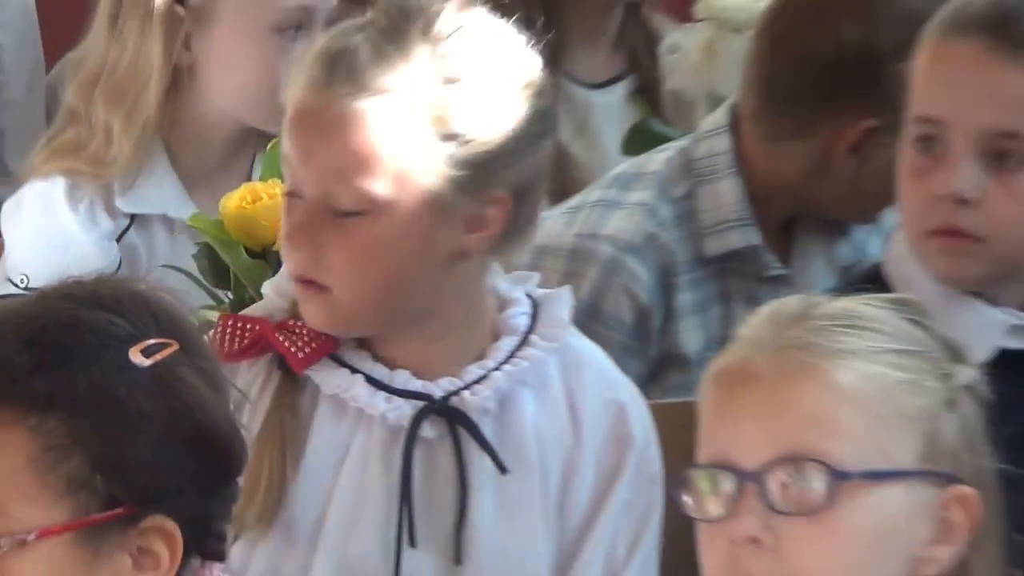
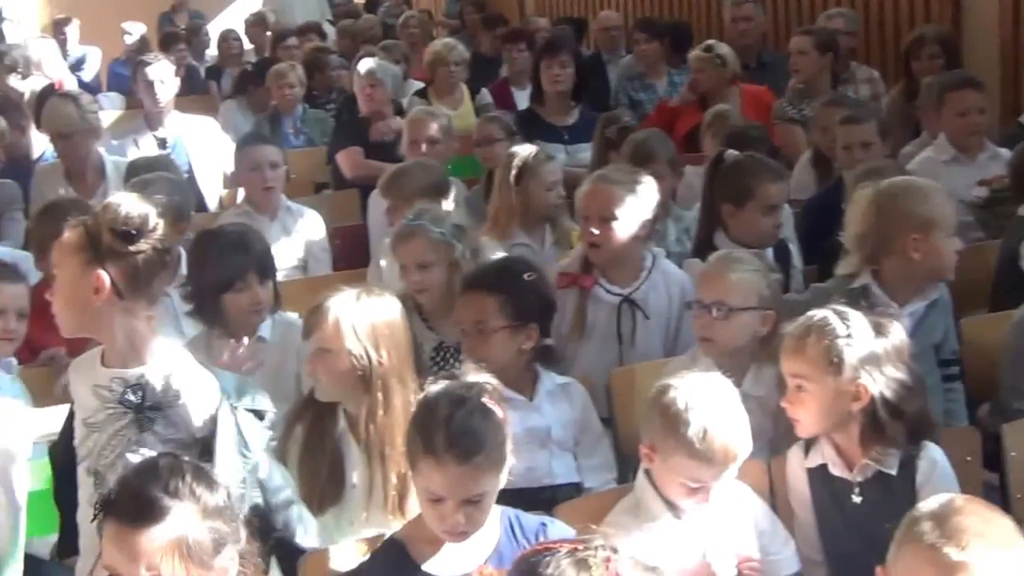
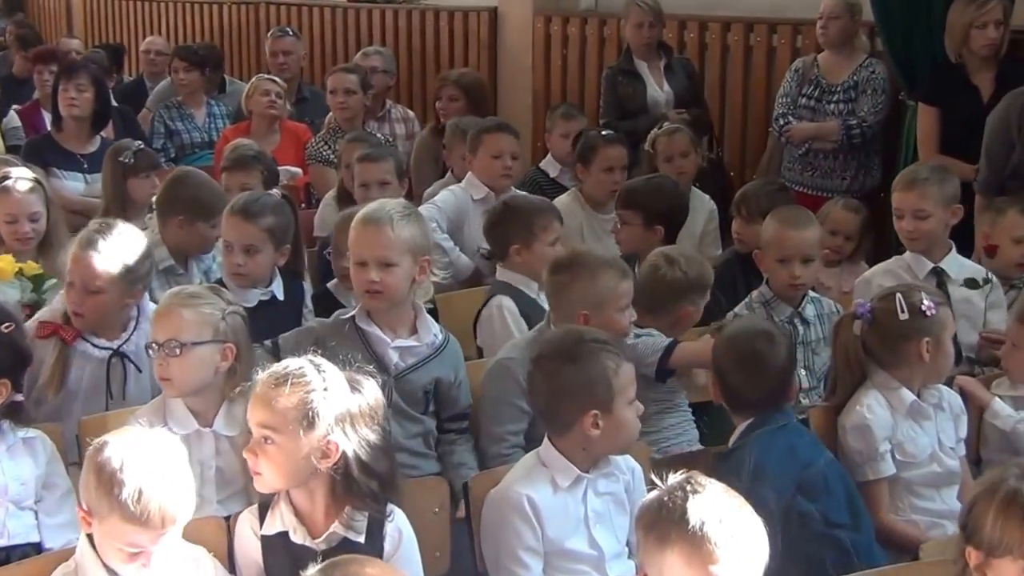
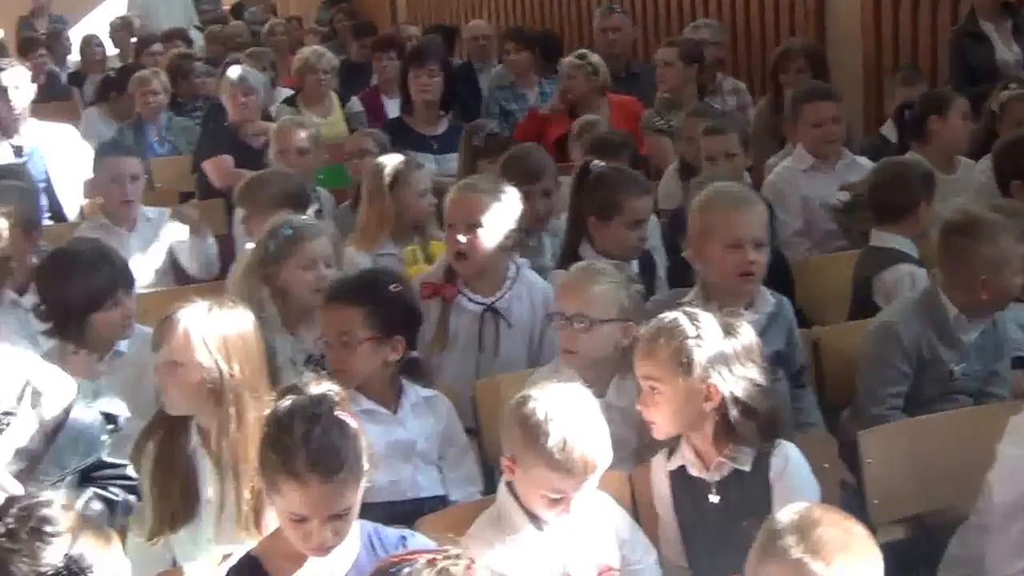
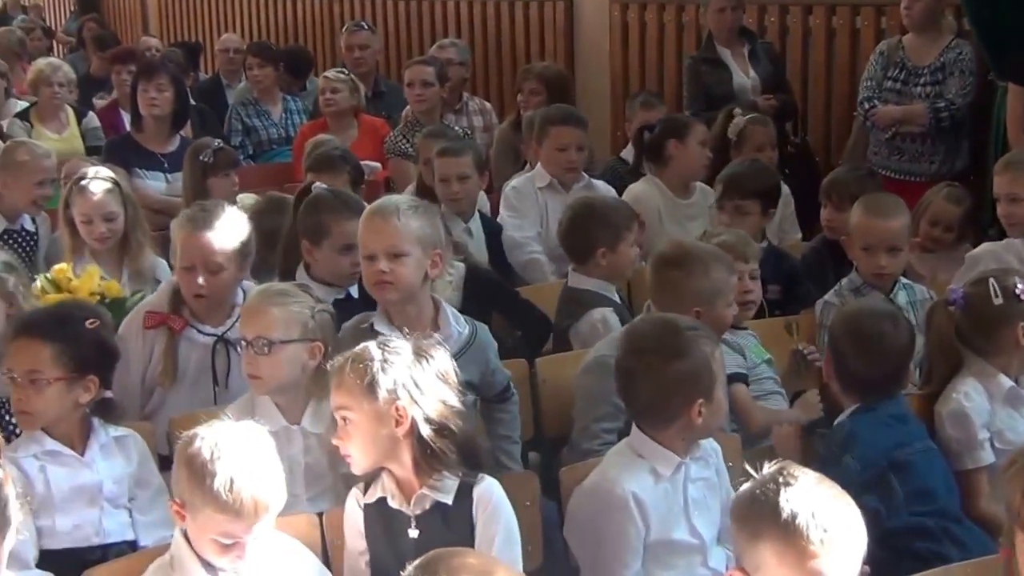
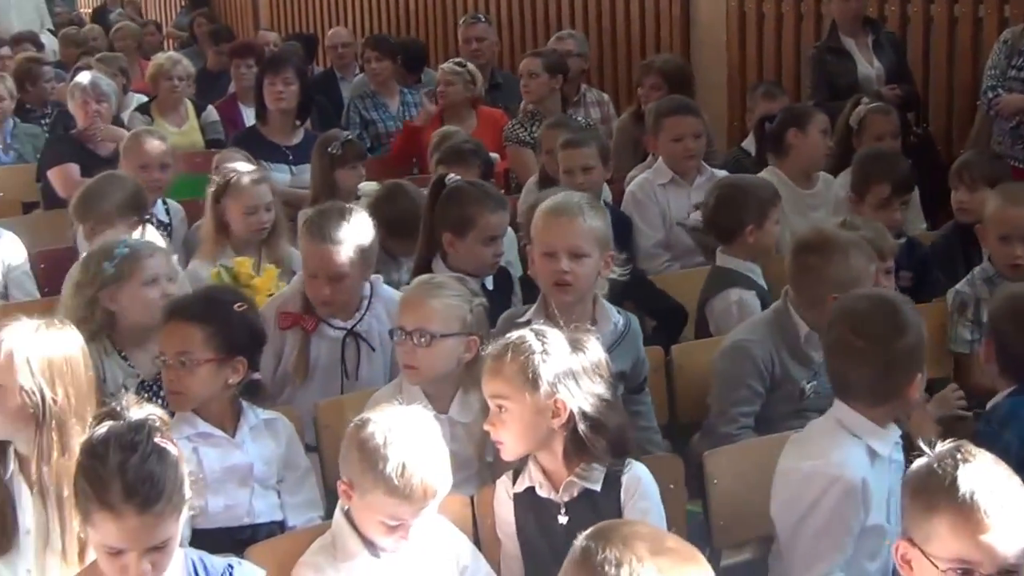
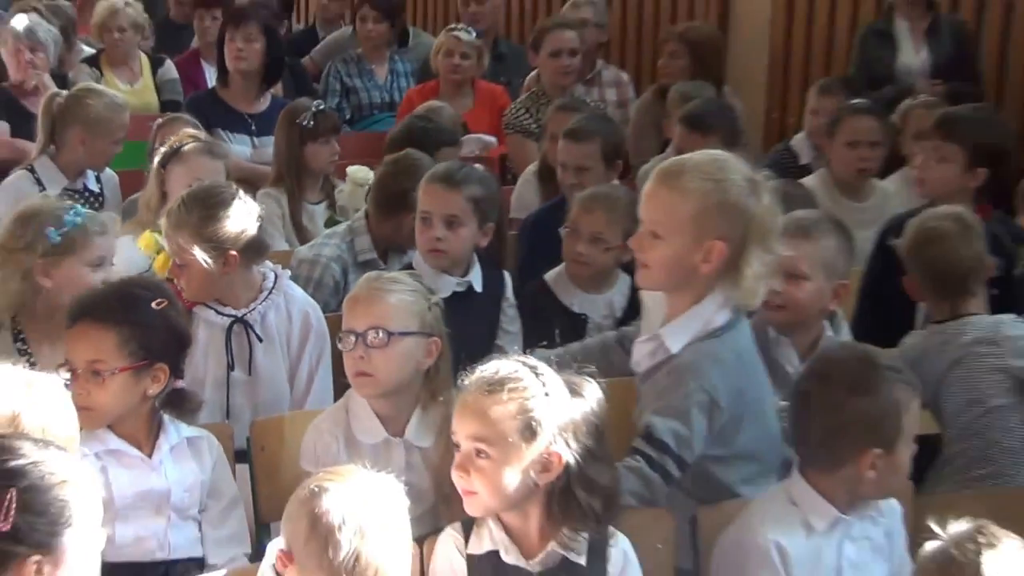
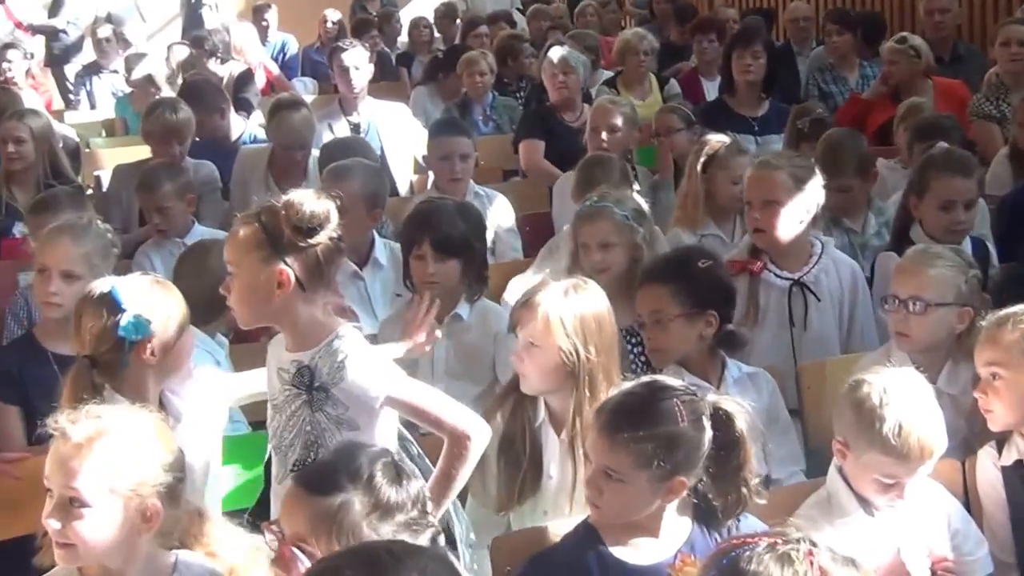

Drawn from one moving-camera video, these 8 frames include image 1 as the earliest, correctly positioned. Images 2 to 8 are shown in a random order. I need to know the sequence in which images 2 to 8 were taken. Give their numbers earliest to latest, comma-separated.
7, 3, 5, 6, 4, 2, 8
